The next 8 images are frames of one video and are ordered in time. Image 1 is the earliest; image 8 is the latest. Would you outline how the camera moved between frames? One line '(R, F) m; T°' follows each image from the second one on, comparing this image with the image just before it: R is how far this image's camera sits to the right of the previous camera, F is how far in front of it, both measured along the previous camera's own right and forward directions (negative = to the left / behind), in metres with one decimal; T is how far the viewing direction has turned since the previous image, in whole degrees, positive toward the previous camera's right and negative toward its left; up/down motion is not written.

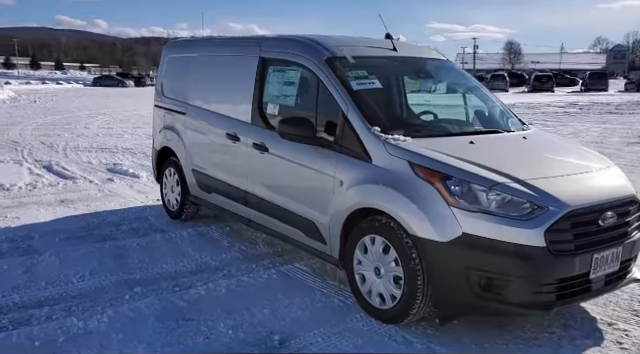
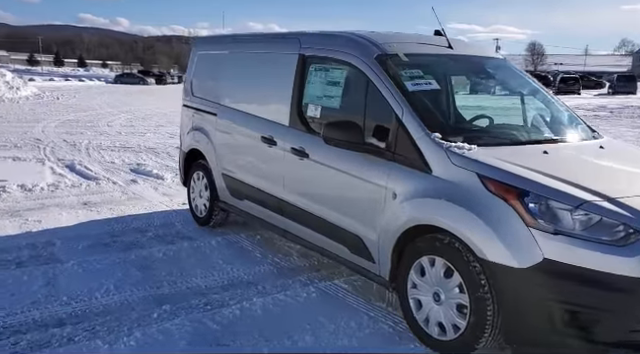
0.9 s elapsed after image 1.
(-0.2, +0.4) m; -2°
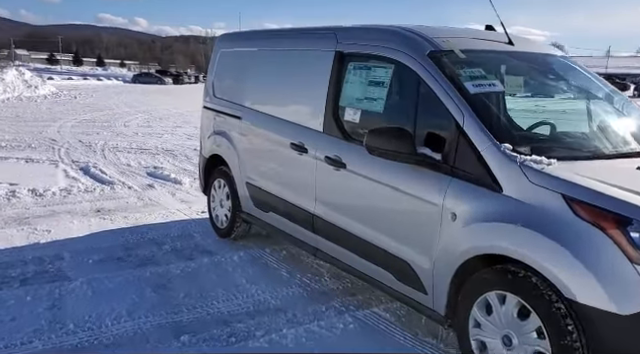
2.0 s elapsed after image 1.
(-0.2, +0.5) m; -2°
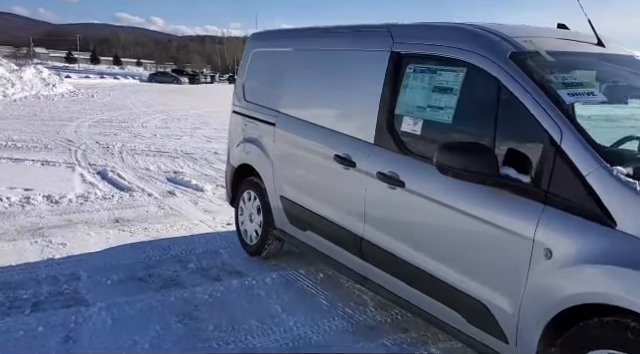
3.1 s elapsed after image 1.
(-0.2, +0.5) m; -1°
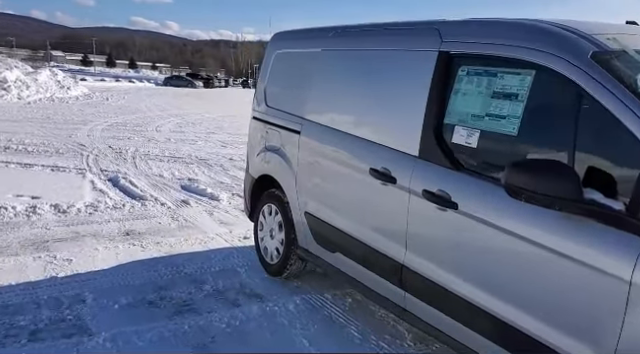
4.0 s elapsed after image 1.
(-0.1, +0.4) m; -1°
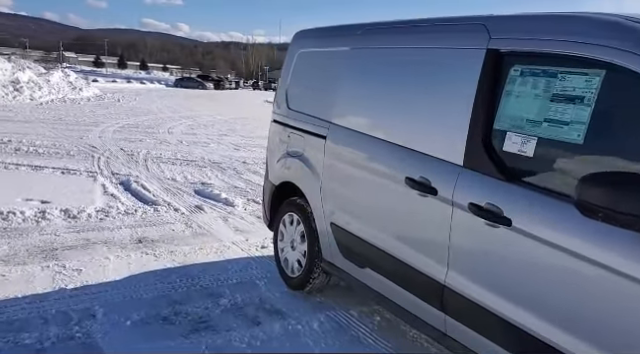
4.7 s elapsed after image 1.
(-0.1, +0.3) m; -1°
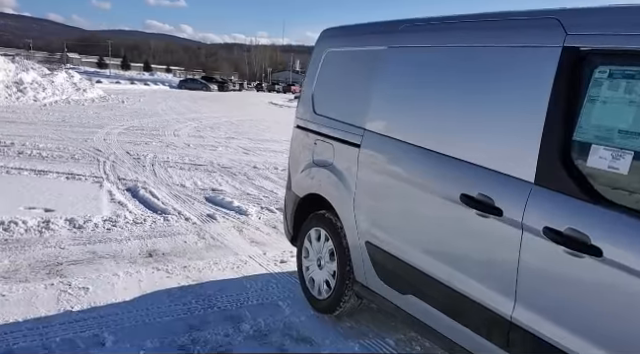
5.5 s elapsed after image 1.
(-0.2, +0.4) m; 0°
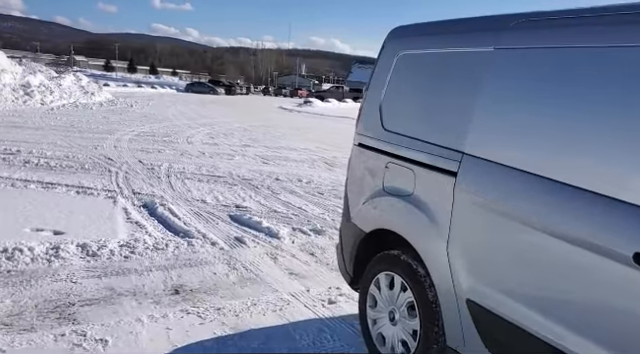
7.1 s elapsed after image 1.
(-0.4, +0.7) m; -1°
